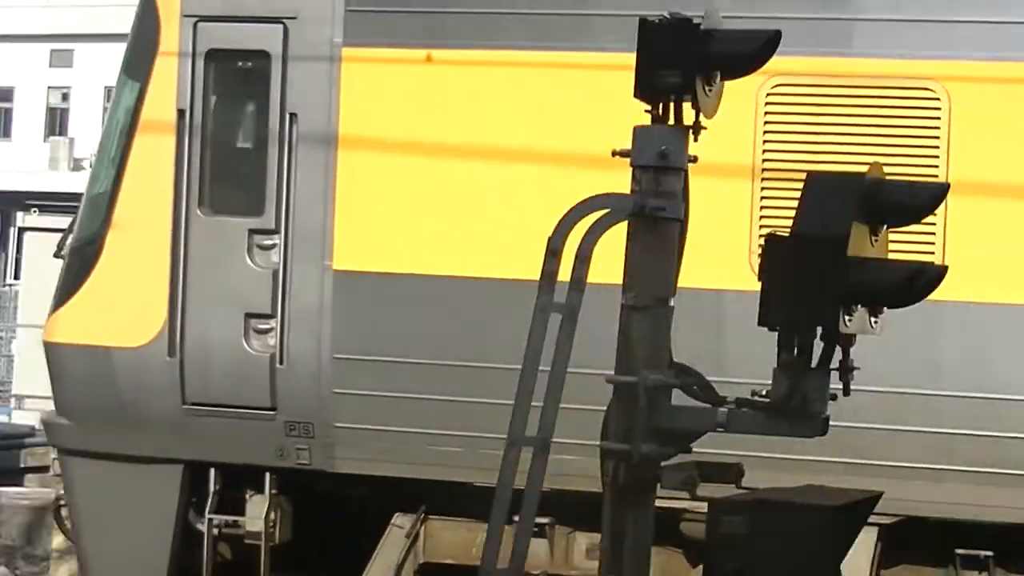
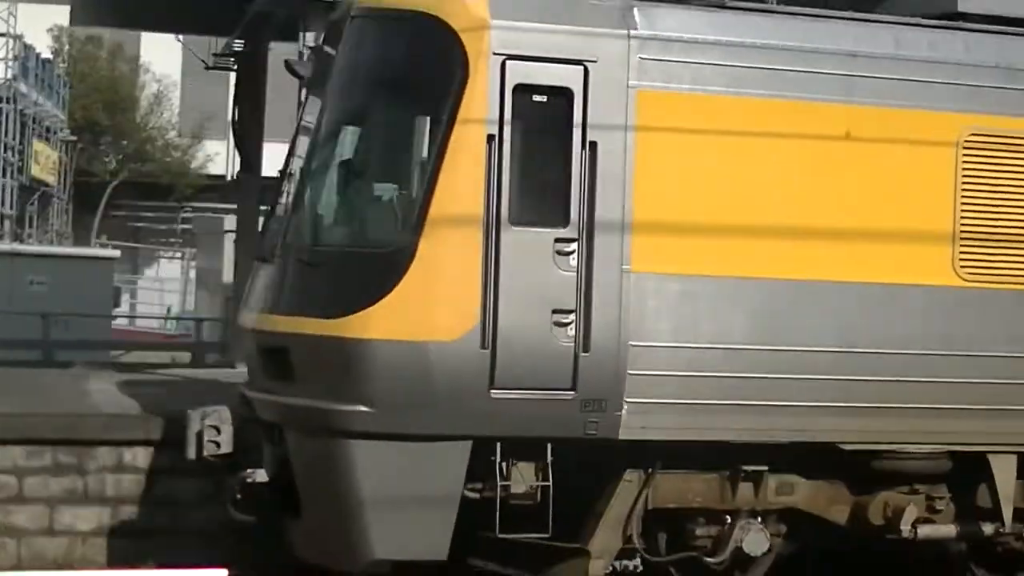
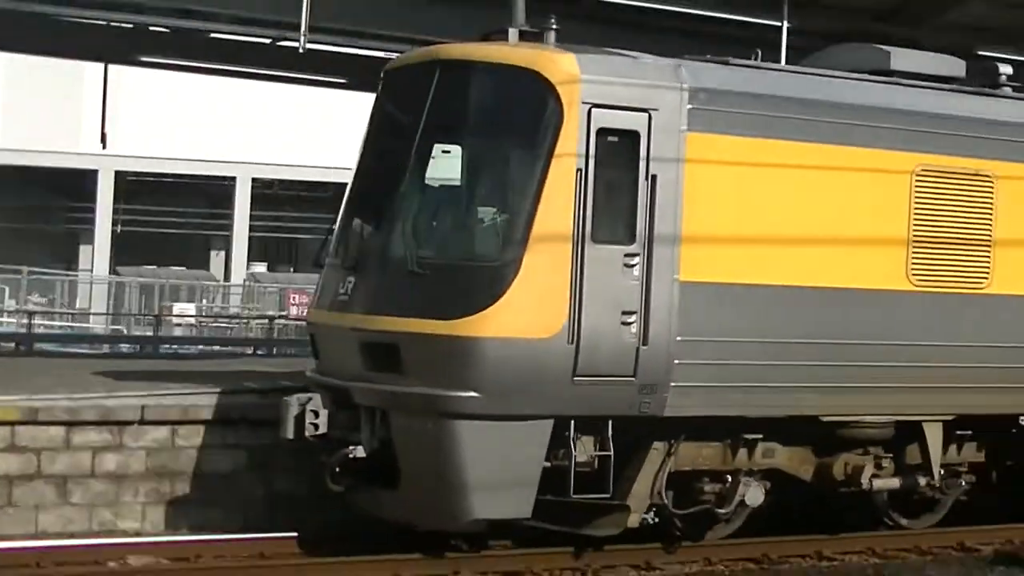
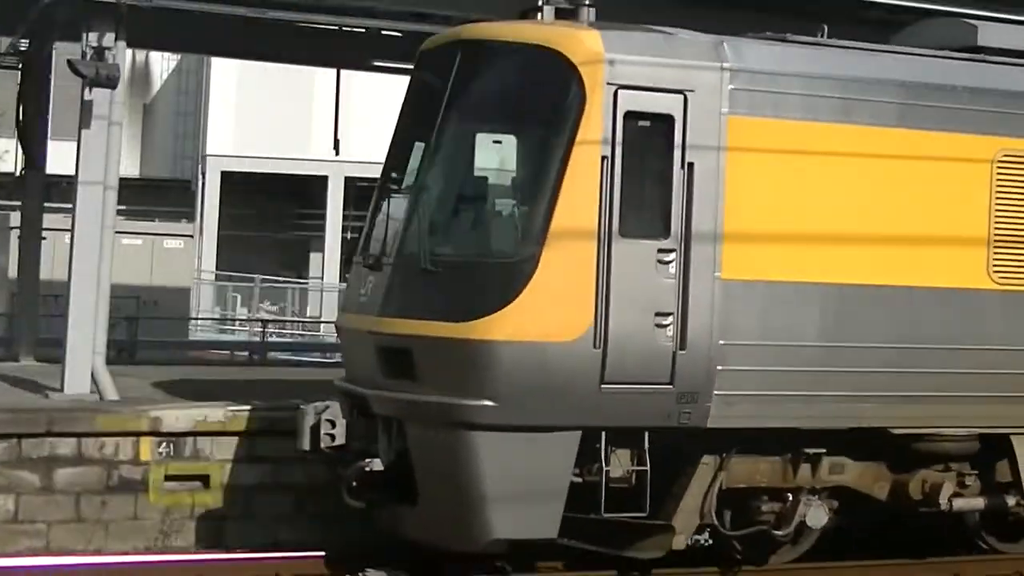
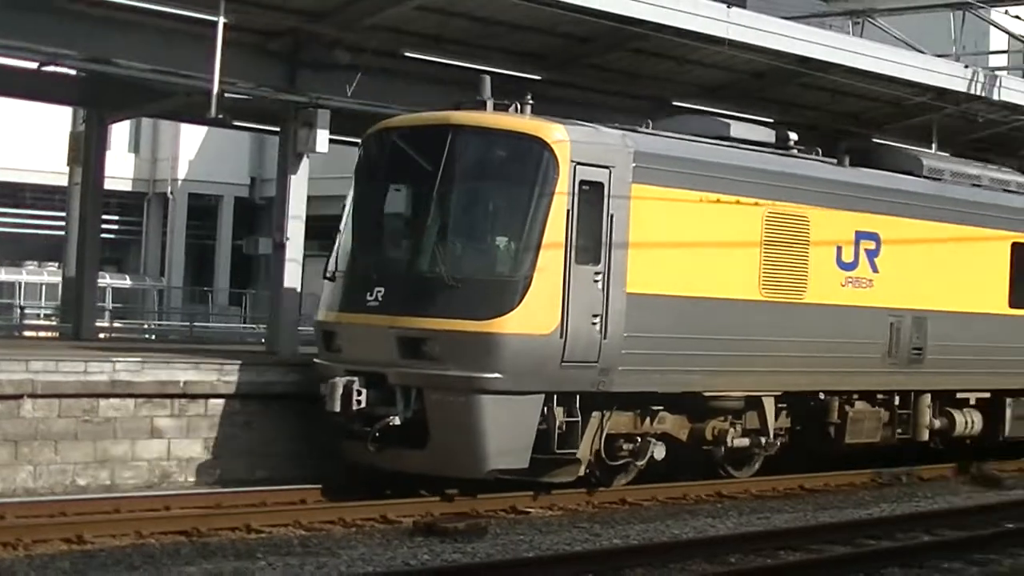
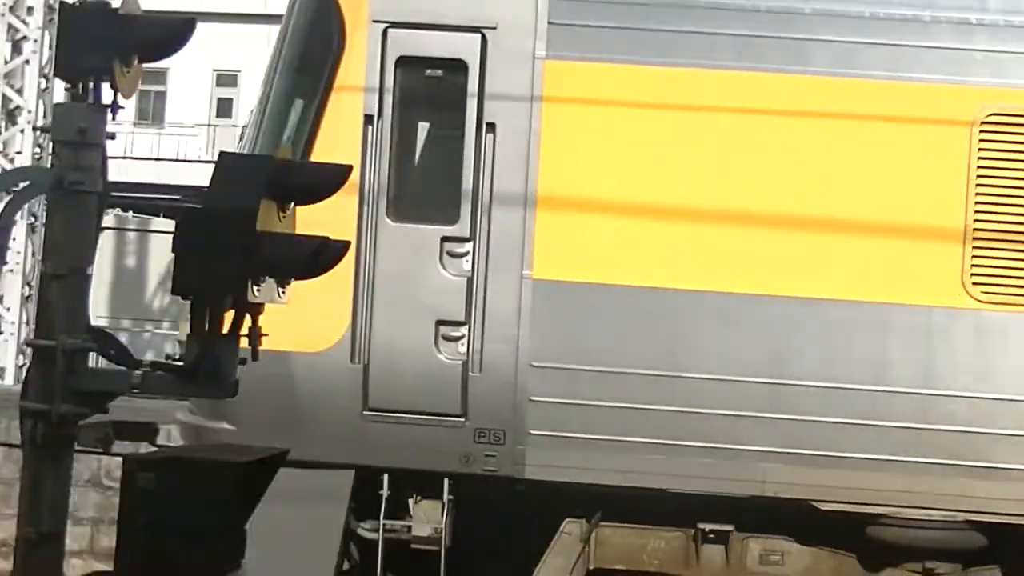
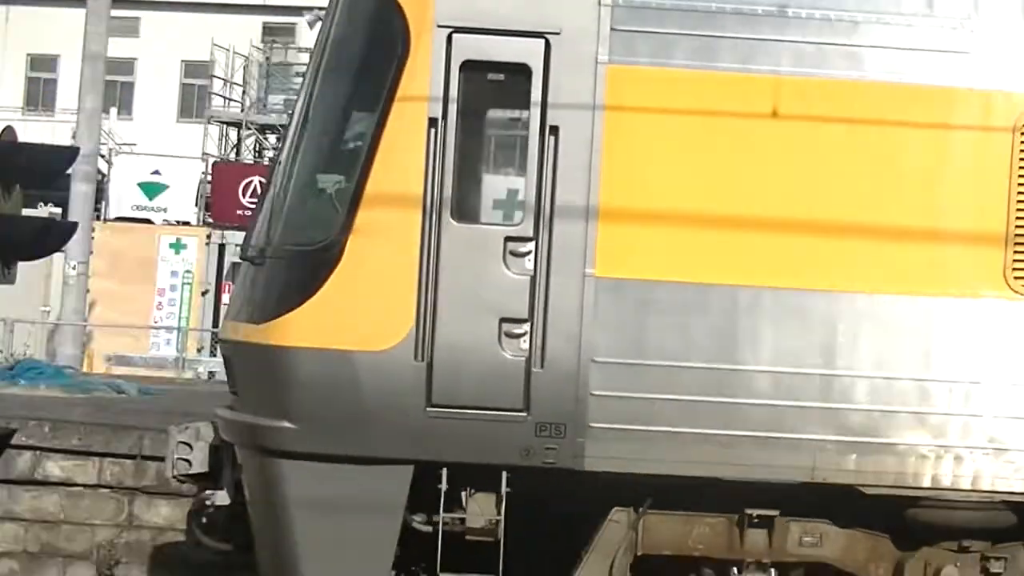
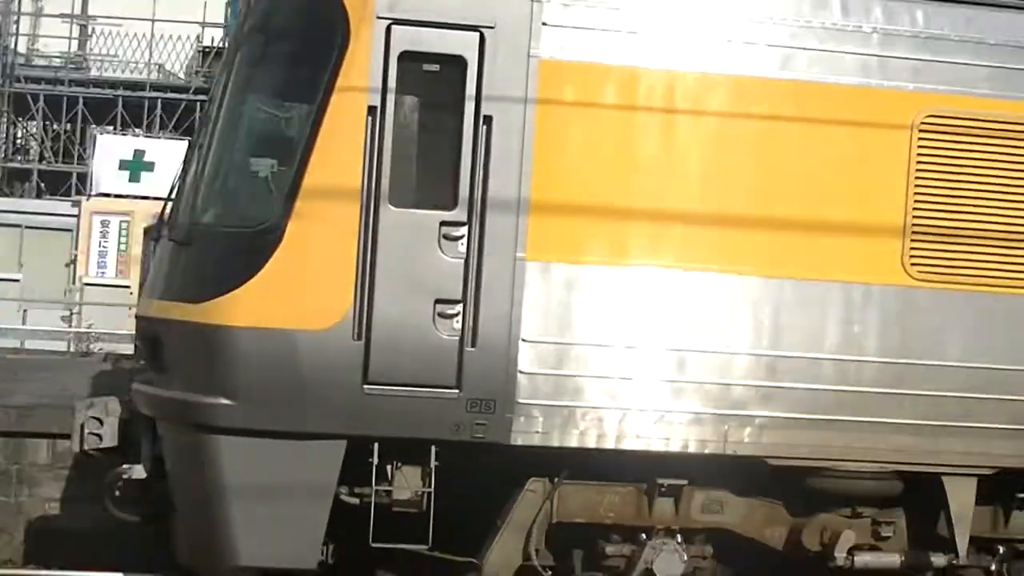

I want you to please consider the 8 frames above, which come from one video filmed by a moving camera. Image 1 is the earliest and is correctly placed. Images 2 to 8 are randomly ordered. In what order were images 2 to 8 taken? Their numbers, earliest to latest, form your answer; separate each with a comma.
6, 7, 8, 2, 4, 3, 5
